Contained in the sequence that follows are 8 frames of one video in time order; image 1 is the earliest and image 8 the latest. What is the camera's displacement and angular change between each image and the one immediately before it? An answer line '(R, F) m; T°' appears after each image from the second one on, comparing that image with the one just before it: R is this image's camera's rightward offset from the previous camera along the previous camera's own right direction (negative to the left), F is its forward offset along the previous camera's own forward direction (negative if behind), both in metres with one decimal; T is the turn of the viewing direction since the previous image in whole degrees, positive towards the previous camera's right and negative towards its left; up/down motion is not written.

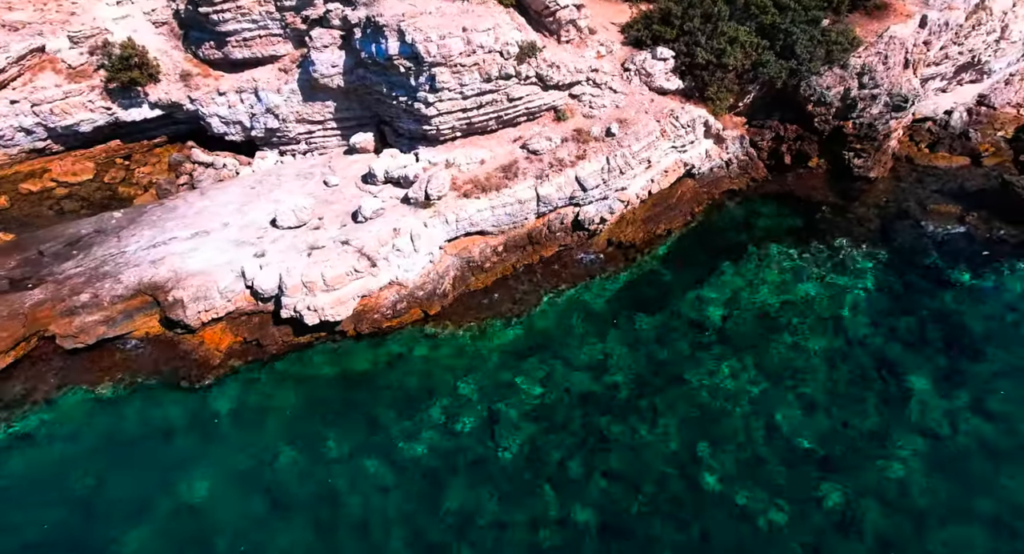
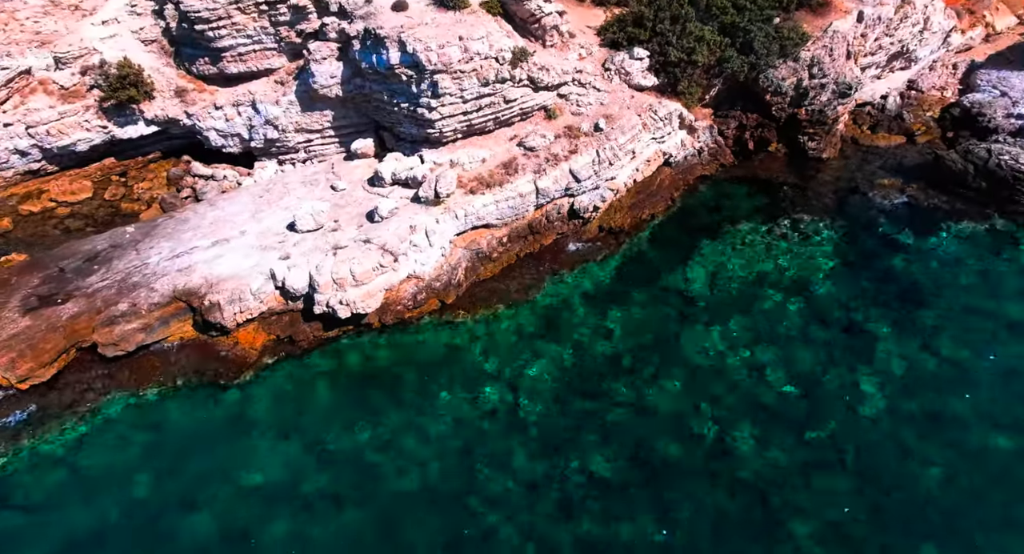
(-1.8, -1.5) m; +4°
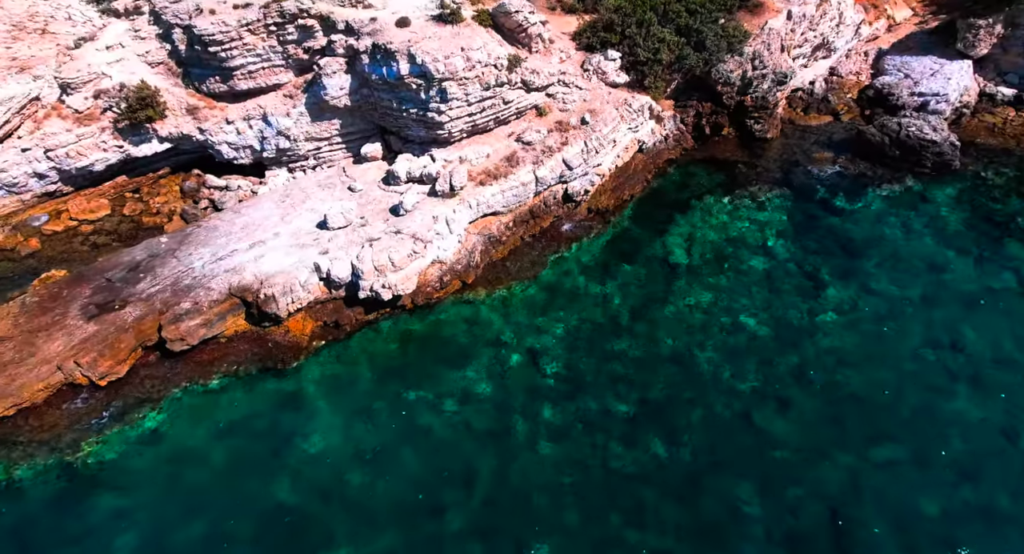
(-2.6, -2.7) m; +5°
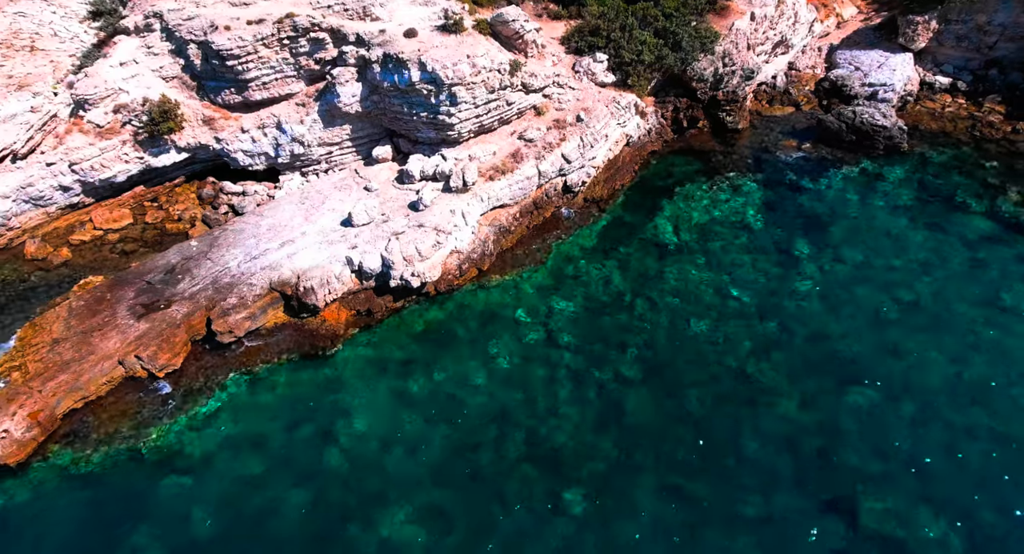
(-1.9, -2.1) m; +3°
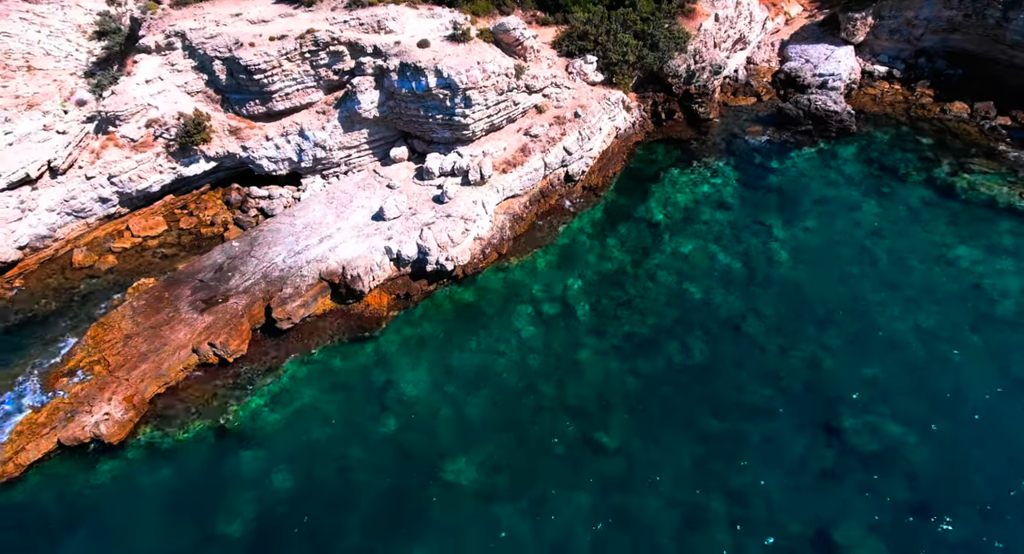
(-2.7, -2.8) m; +4°
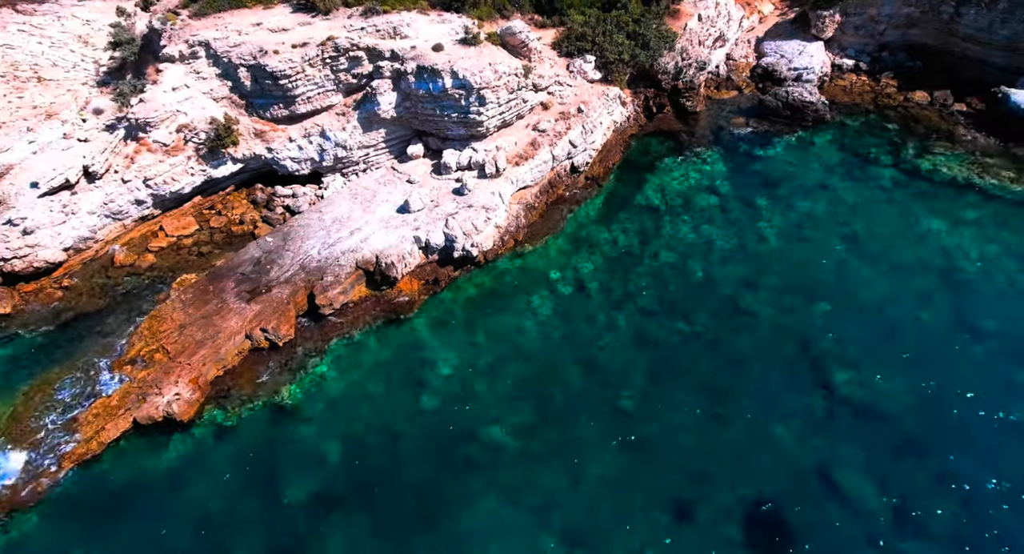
(-2.1, -2.1) m; +2°
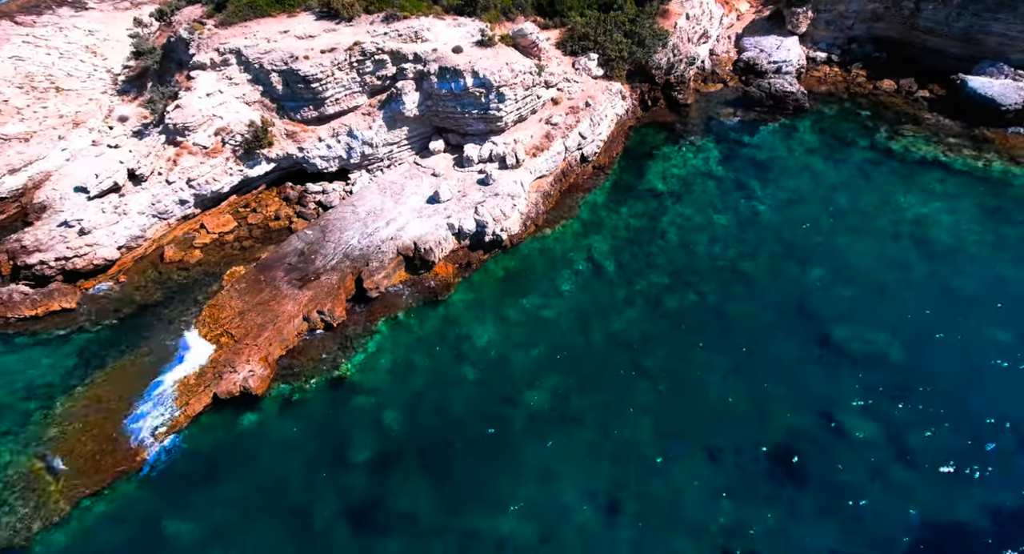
(-2.6, -2.4) m; +3°
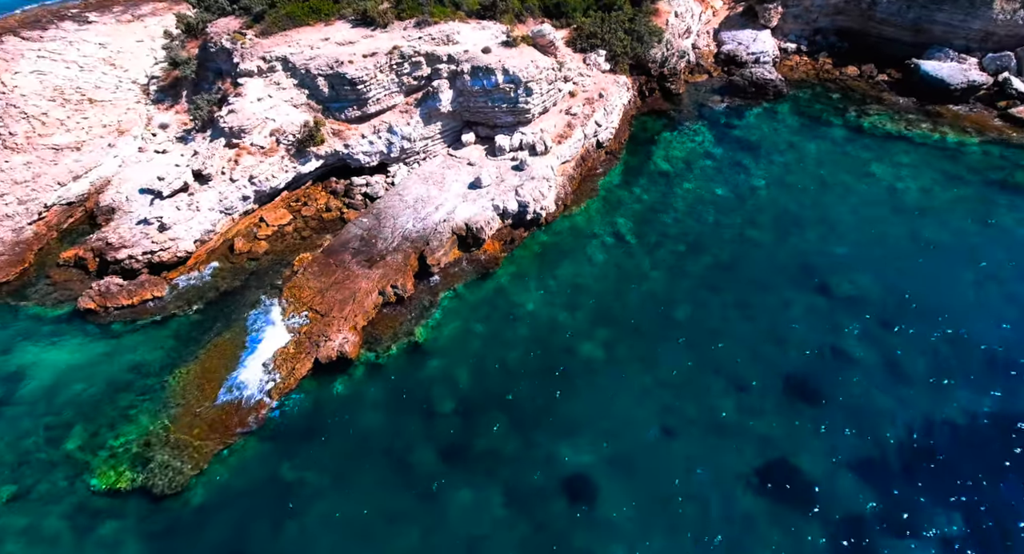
(-4.3, -3.4) m; +4°
